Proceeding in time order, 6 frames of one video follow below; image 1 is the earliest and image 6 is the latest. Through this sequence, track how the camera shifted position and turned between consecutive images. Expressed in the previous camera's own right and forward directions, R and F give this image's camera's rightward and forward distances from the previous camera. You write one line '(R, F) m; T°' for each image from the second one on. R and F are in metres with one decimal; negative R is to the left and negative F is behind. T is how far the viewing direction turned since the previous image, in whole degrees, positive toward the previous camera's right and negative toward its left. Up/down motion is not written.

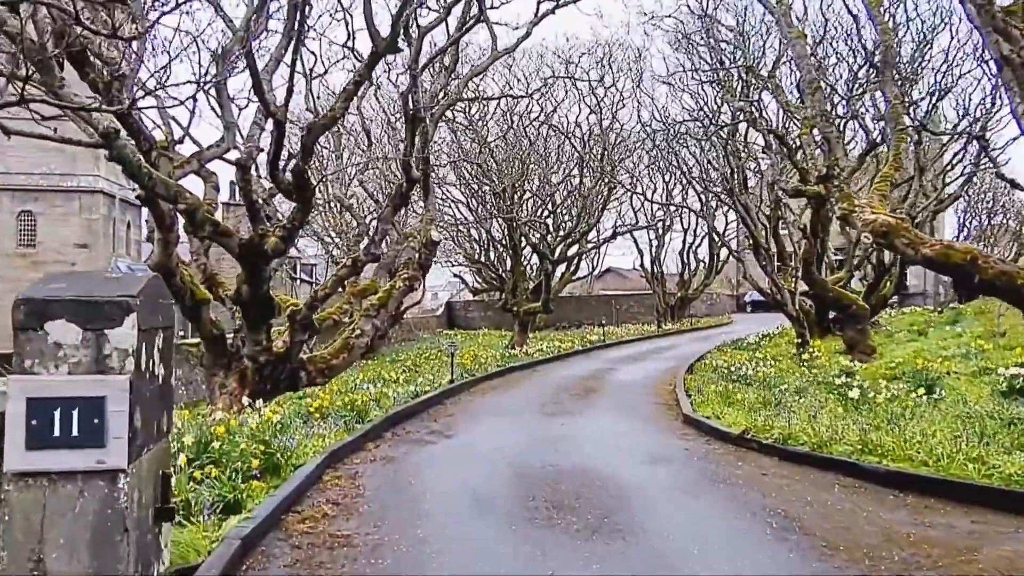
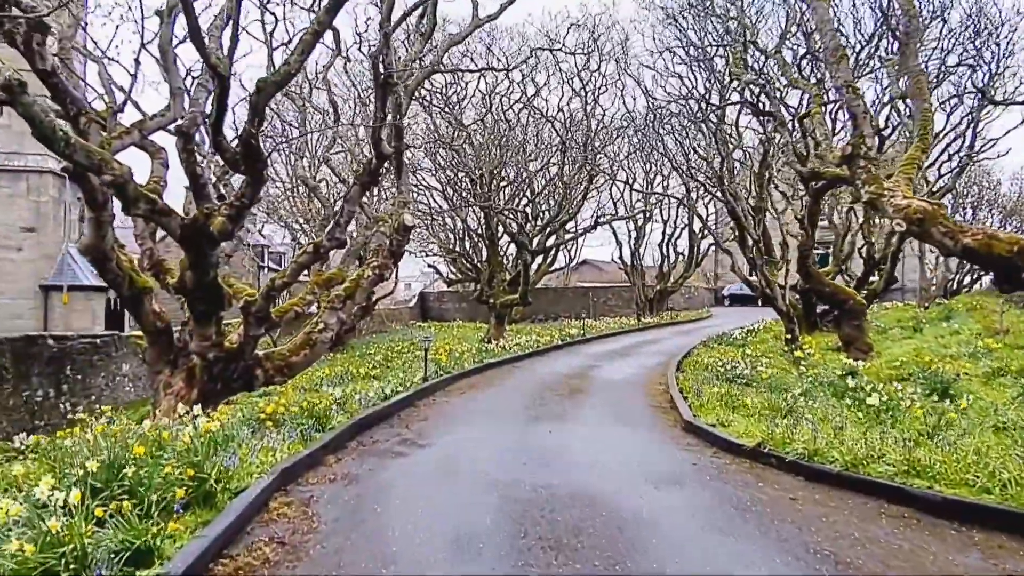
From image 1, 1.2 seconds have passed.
(-0.1, +1.4) m; +2°
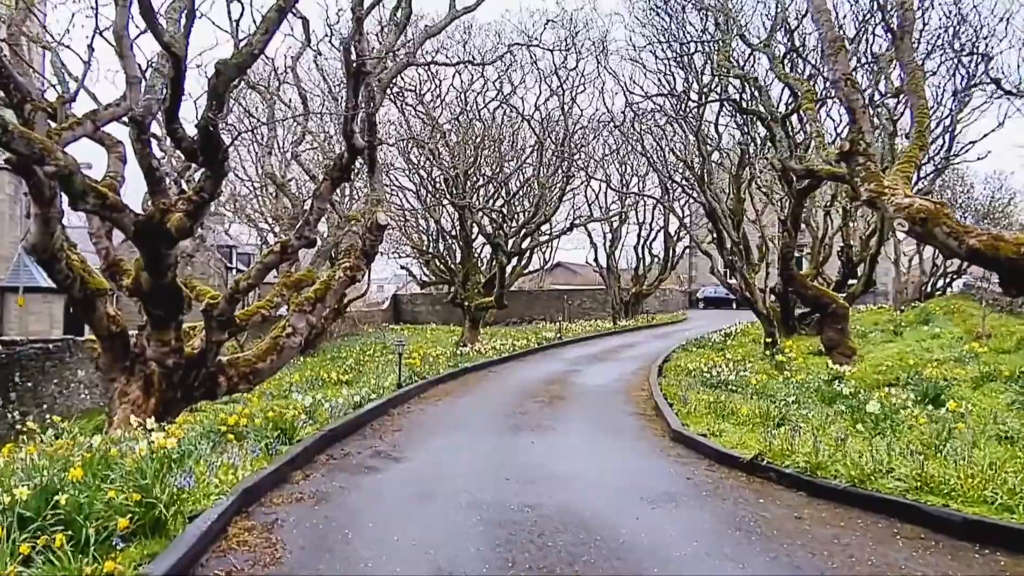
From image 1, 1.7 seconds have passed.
(-0.1, +0.6) m; +2°
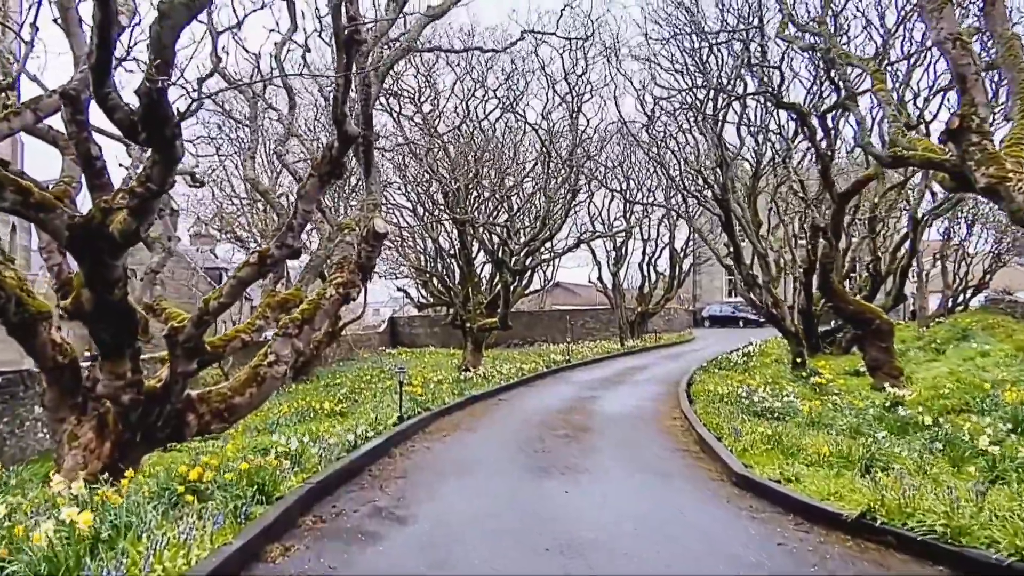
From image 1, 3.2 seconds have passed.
(-0.3, +1.8) m; 0°
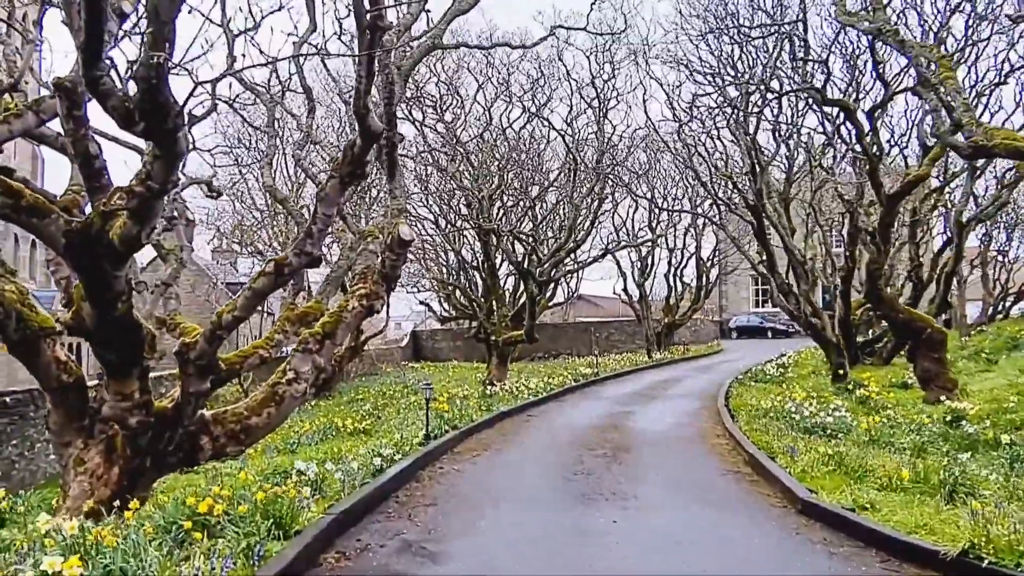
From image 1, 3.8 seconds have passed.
(-0.2, +0.8) m; -1°
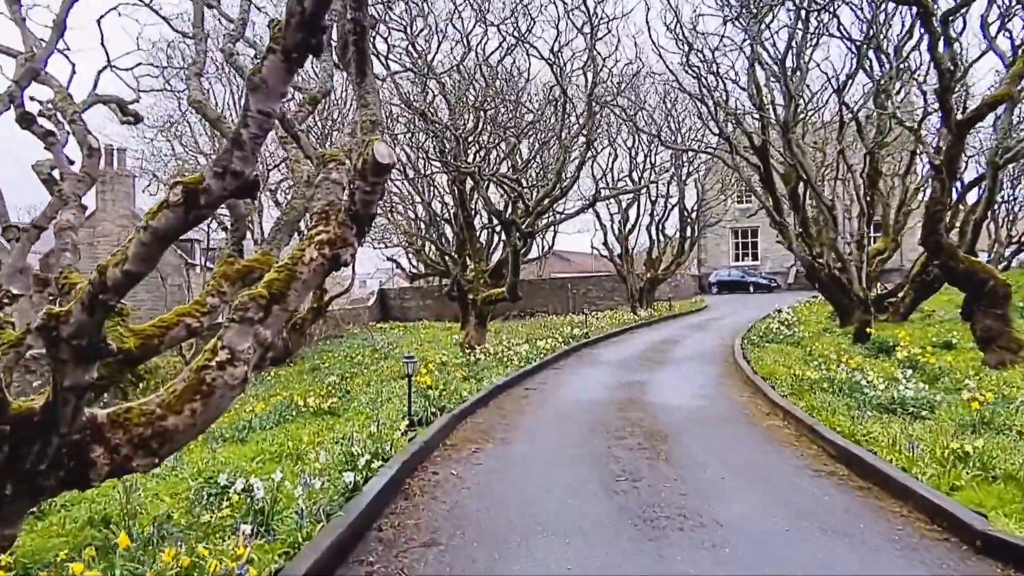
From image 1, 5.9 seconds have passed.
(-0.5, +2.8) m; +2°
